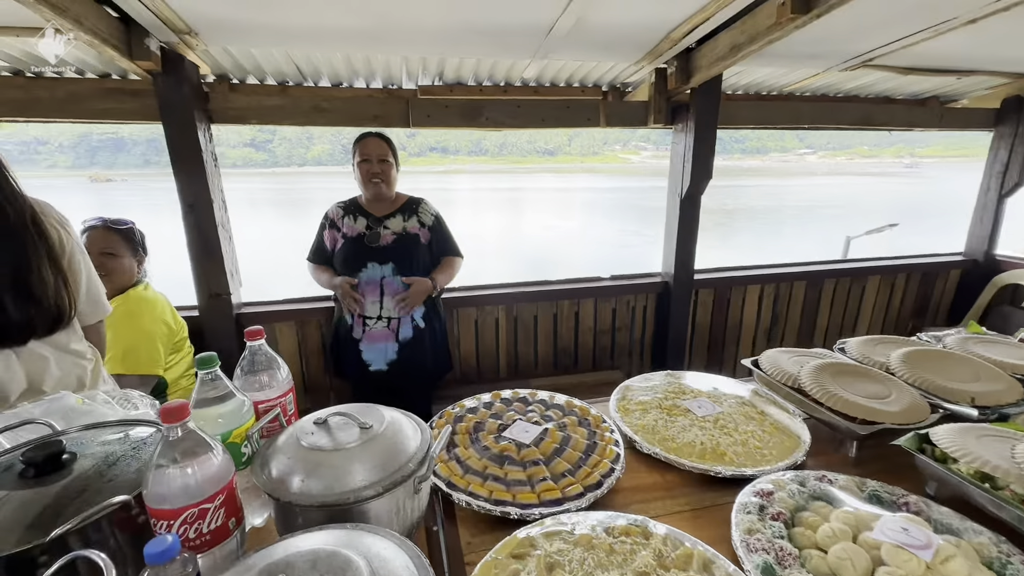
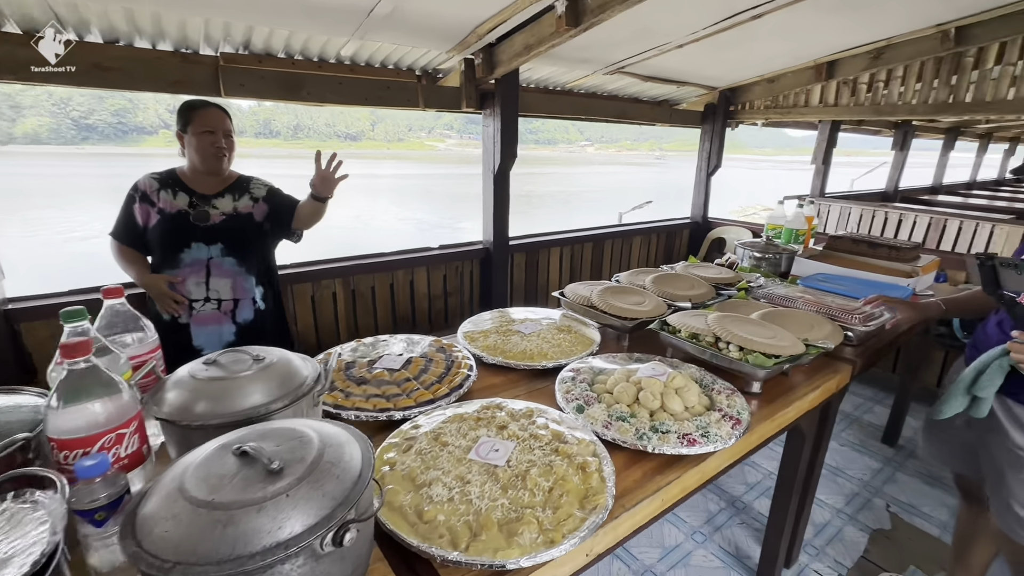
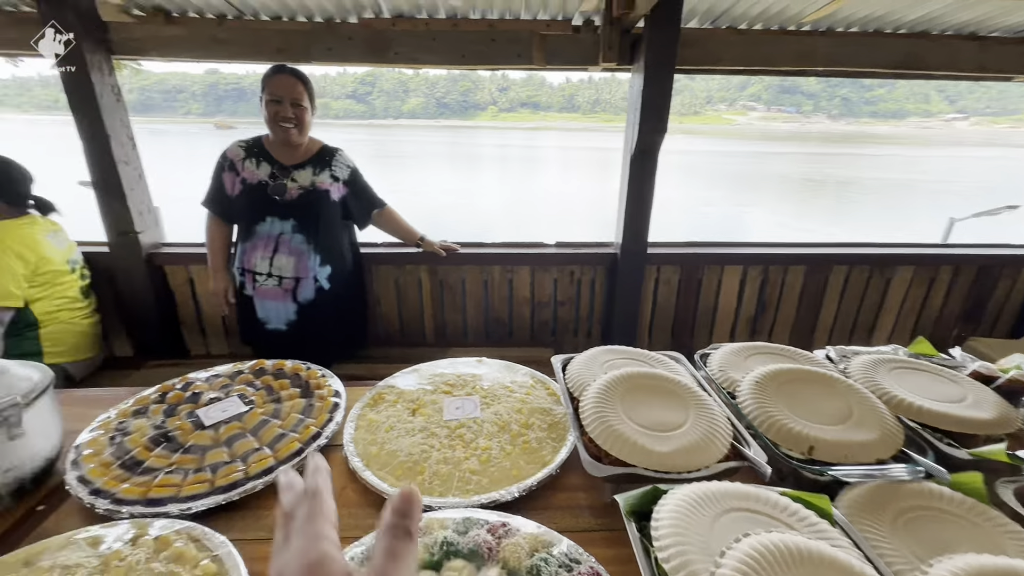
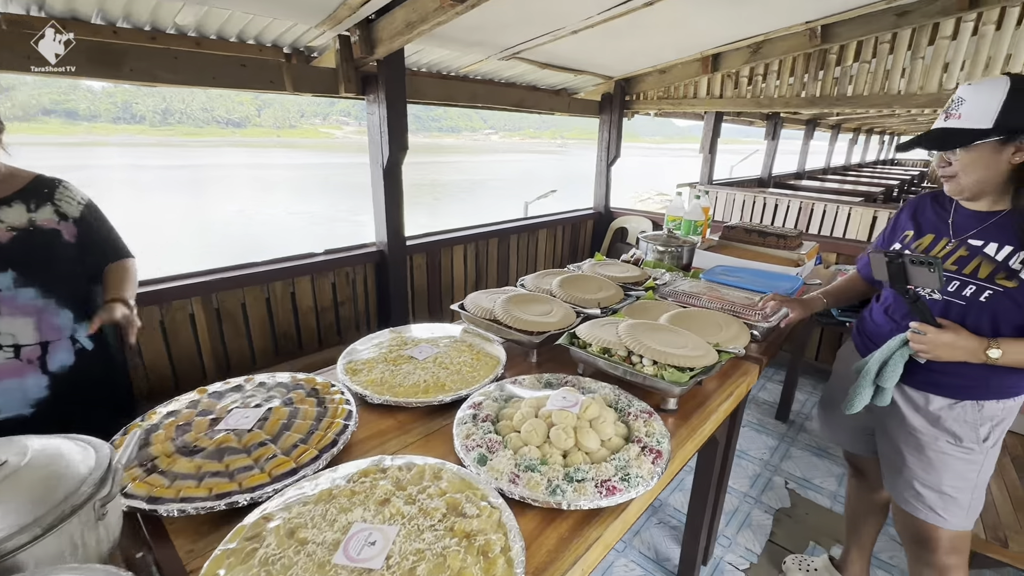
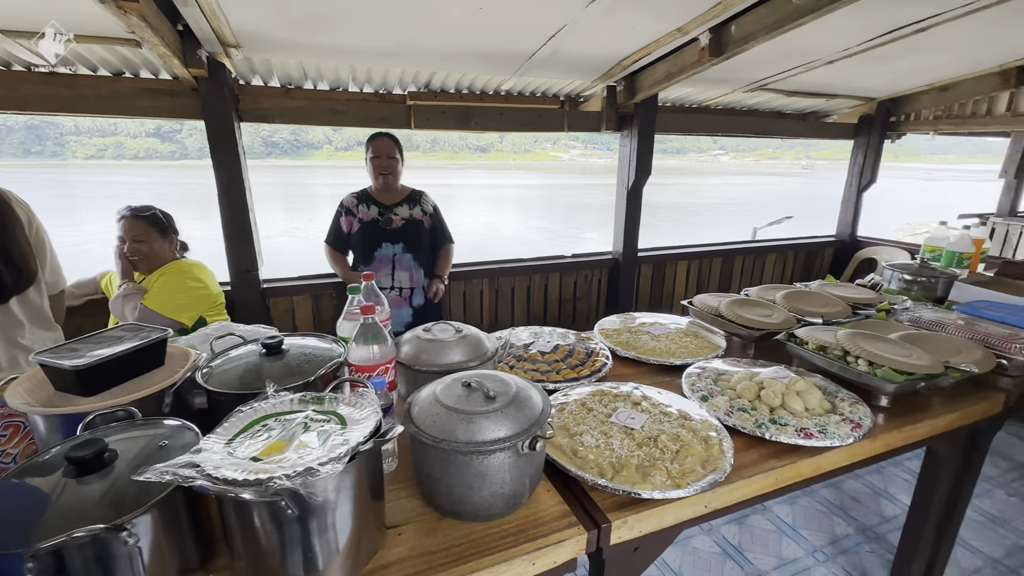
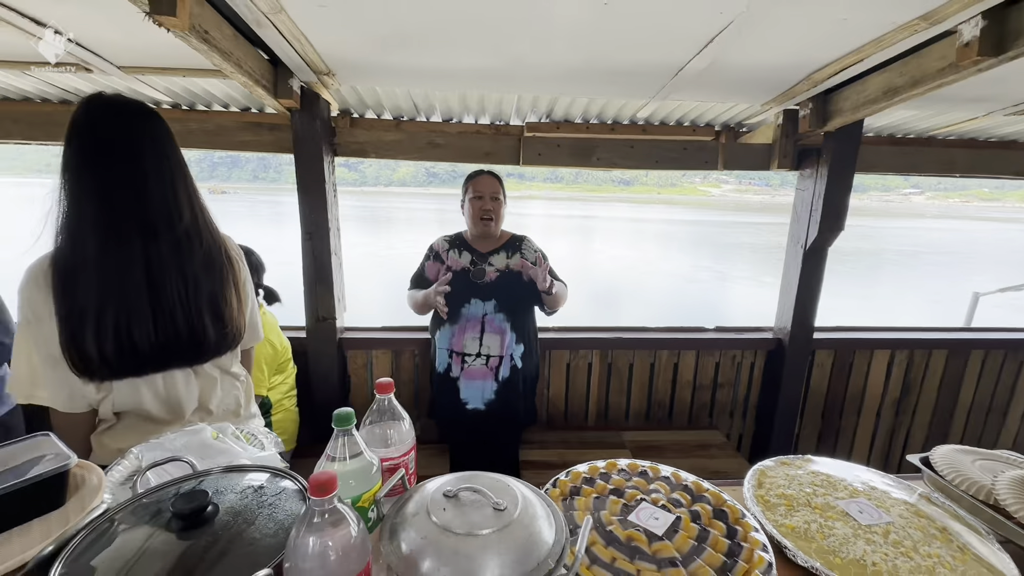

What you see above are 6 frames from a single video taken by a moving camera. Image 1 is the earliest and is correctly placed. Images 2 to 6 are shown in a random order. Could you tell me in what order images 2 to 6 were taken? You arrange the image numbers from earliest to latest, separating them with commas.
6, 5, 2, 4, 3
